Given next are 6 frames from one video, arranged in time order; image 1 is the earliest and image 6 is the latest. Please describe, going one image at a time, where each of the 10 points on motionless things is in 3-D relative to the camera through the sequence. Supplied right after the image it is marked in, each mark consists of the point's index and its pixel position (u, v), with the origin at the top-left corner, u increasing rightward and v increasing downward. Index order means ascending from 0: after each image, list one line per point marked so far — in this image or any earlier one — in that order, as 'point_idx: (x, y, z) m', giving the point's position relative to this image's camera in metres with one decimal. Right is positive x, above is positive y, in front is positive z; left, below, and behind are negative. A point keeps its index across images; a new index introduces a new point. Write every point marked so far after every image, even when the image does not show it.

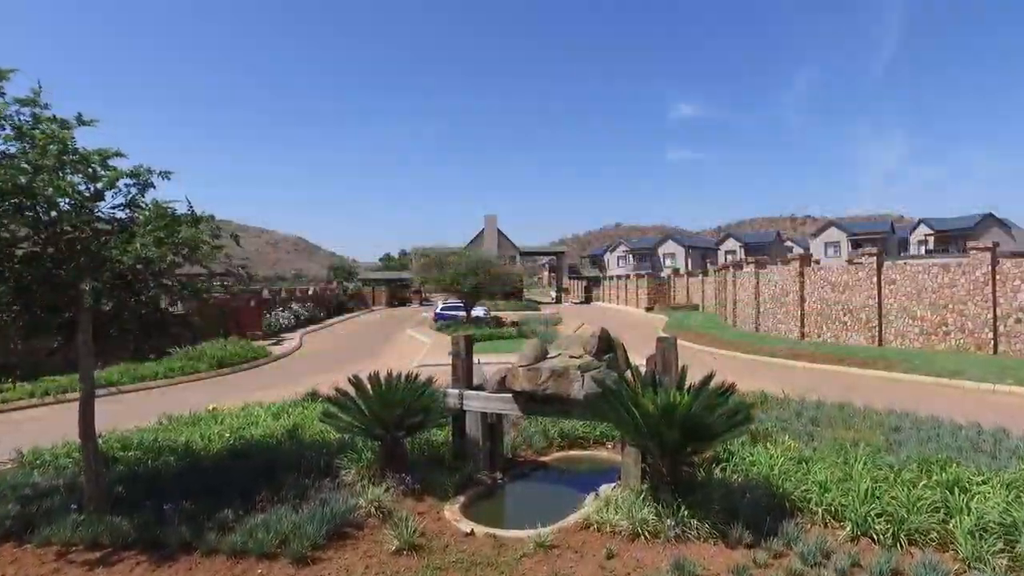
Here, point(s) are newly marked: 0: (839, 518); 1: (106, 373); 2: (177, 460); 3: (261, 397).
0: (+2.7, -1.9, +5.2) m
1: (-9.6, -2.1, +14.8) m
2: (-3.9, -2.0, +7.2) m
3: (-5.2, -2.2, +12.8) m
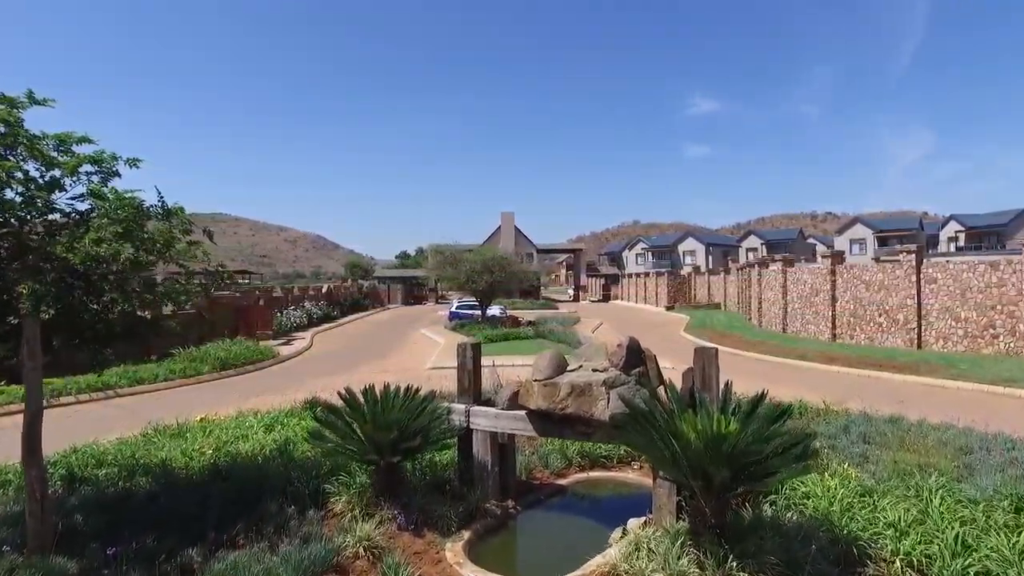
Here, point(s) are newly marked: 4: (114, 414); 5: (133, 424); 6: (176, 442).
0: (+2.8, -1.9, +4.3) m
1: (-9.3, -2.0, +14.2) m
2: (-3.7, -2.0, +6.5) m
3: (-4.9, -2.2, +12.1) m
4: (-7.7, -2.5, +12.0) m
5: (-7.0, -2.5, +11.4) m
6: (-4.3, -2.0, +7.9) m
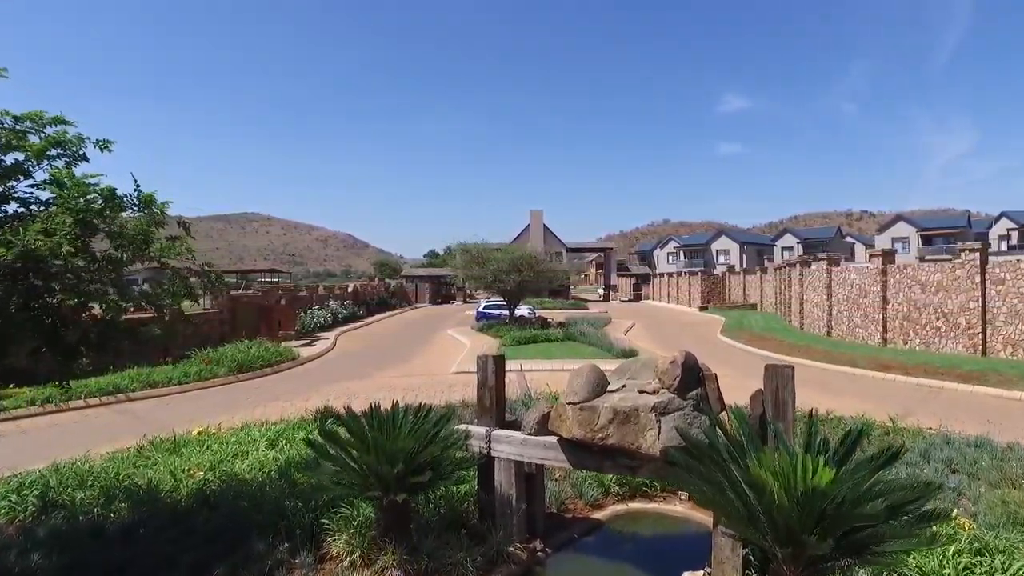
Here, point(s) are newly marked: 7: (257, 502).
0: (+2.9, -2.0, +3.2) m
1: (-8.7, -2.0, +13.6) m
2: (-3.5, -2.0, +5.7) m
3: (-4.4, -2.2, +11.4) m
4: (-7.2, -2.5, +11.5) m
5: (-6.5, -2.5, +10.8) m
6: (-3.9, -2.0, +7.2) m
7: (-2.3, -1.9, +5.6) m
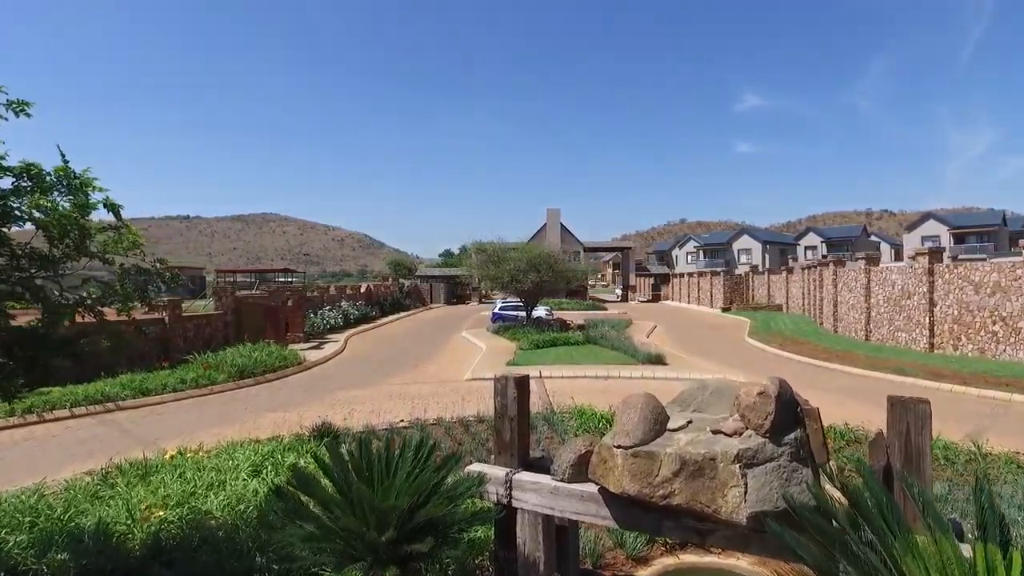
0: (+3.1, -2.0, +2.0) m
1: (-8.3, -2.0, +12.7) m
2: (-3.3, -2.0, +4.6) m
3: (-4.0, -2.3, +10.4) m
4: (-6.9, -2.5, +10.5) m
5: (-6.2, -2.5, +9.8) m
6: (-3.7, -2.0, +6.1) m
7: (-2.1, -1.9, +4.5) m
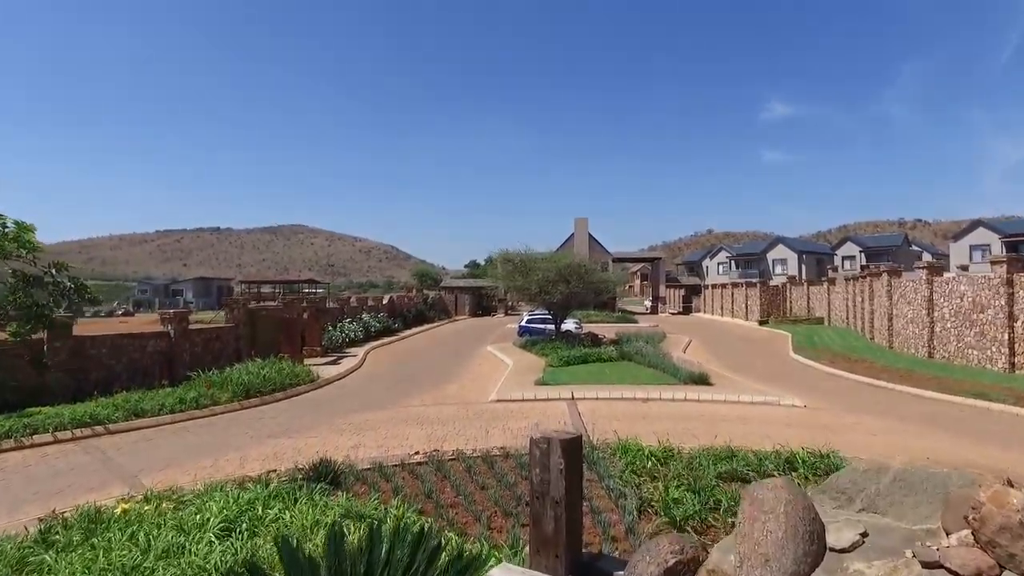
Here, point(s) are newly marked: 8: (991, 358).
0: (+3.2, -2.0, +0.4) m
1: (-7.7, -2.2, +11.6) m
2: (-3.1, -2.1, +3.3) m
3: (-3.6, -2.4, +9.1) m
4: (-6.4, -2.7, +9.3) m
5: (-5.7, -2.7, +8.6) m
6: (-3.4, -2.1, +4.8) m
7: (-1.9, -2.0, +3.1) m
8: (+13.5, -2.0, +17.6) m
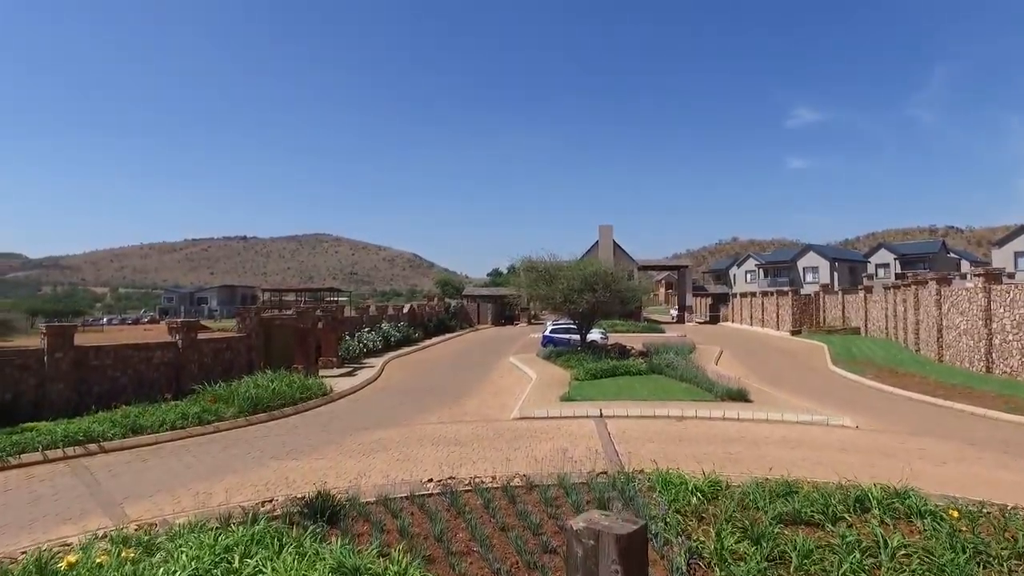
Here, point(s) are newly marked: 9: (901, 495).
0: (+3.2, -2.0, -0.7) m
1: (-7.3, -2.4, +10.9) m
2: (-3.0, -2.1, +2.4) m
3: (-3.3, -2.5, +8.2) m
4: (-6.1, -2.8, +8.5) m
5: (-5.4, -2.8, +7.8) m
6: (-3.3, -2.1, +4.0) m
7: (-1.8, -2.1, +2.2) m
8: (+14.1, -2.2, +16.0) m
9: (+4.1, -2.2, +6.6) m
